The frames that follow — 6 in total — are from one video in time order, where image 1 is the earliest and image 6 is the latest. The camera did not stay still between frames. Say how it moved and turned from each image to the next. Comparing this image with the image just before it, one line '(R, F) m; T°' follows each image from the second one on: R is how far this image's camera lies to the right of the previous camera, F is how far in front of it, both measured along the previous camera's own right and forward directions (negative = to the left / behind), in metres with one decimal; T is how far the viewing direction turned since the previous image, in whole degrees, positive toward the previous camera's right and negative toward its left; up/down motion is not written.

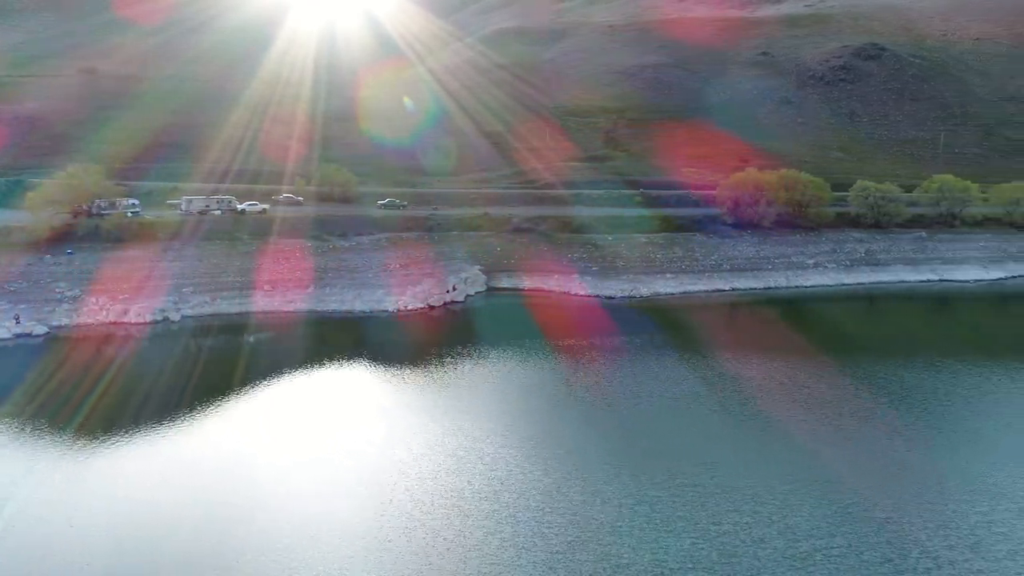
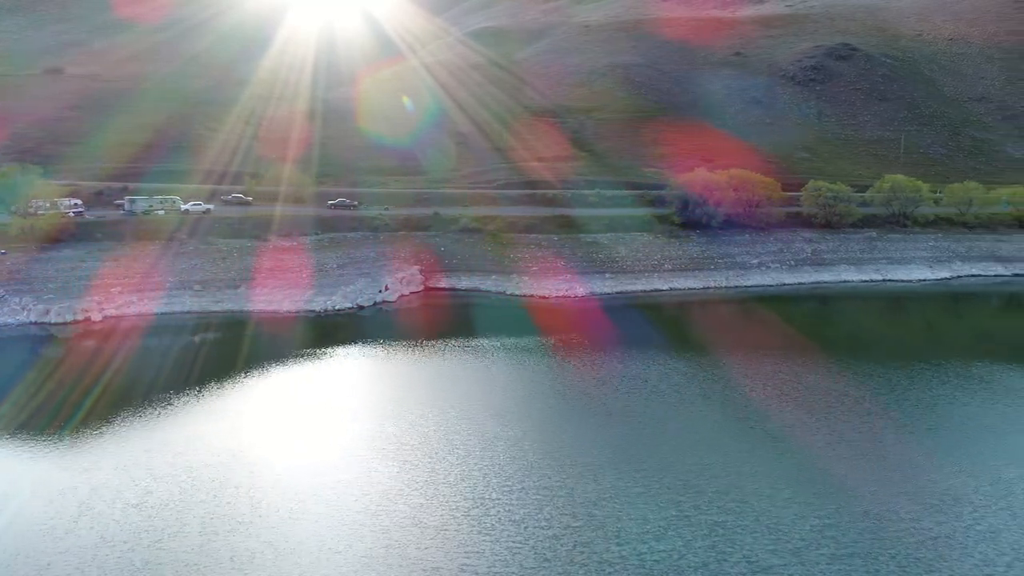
(+4.2, +0.5) m; +1°
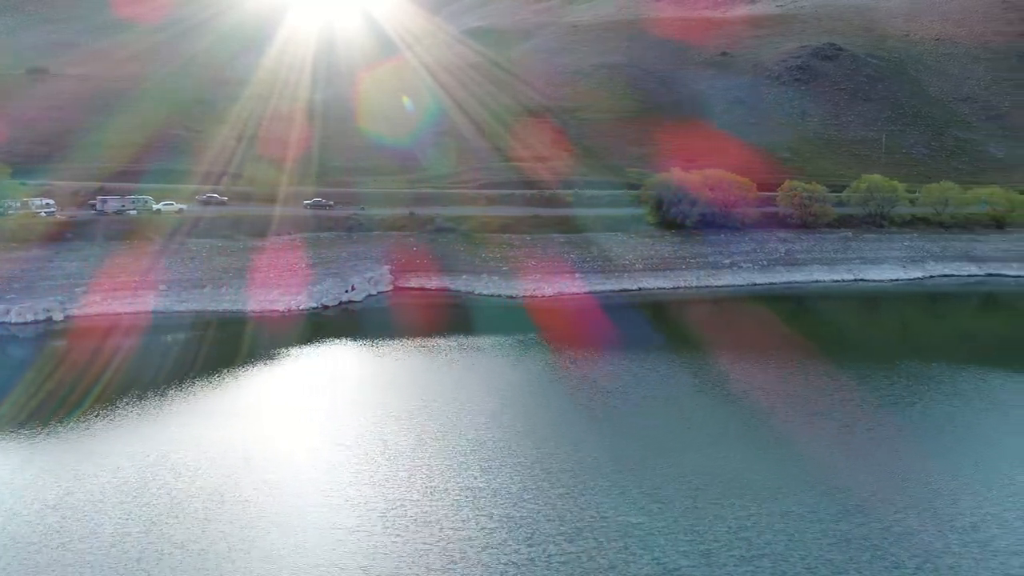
(+2.3, +0.1) m; 0°
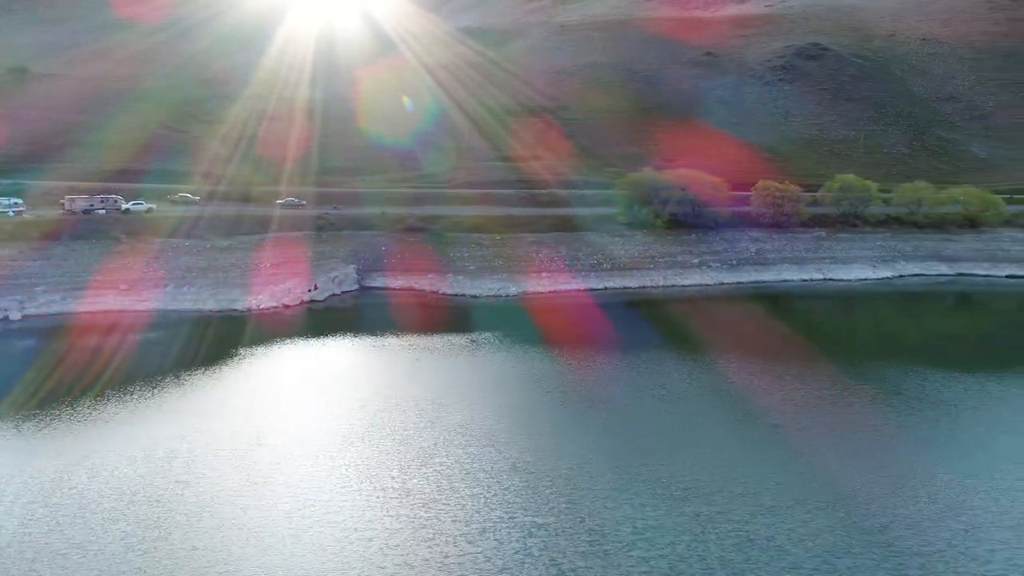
(+2.6, +0.1) m; 0°
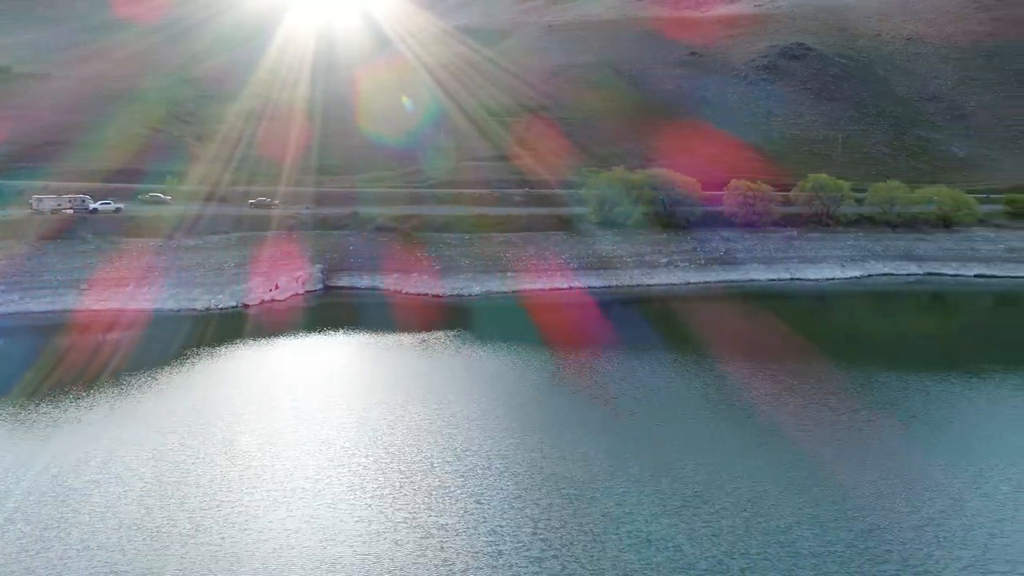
(+2.7, +0.1) m; 0°
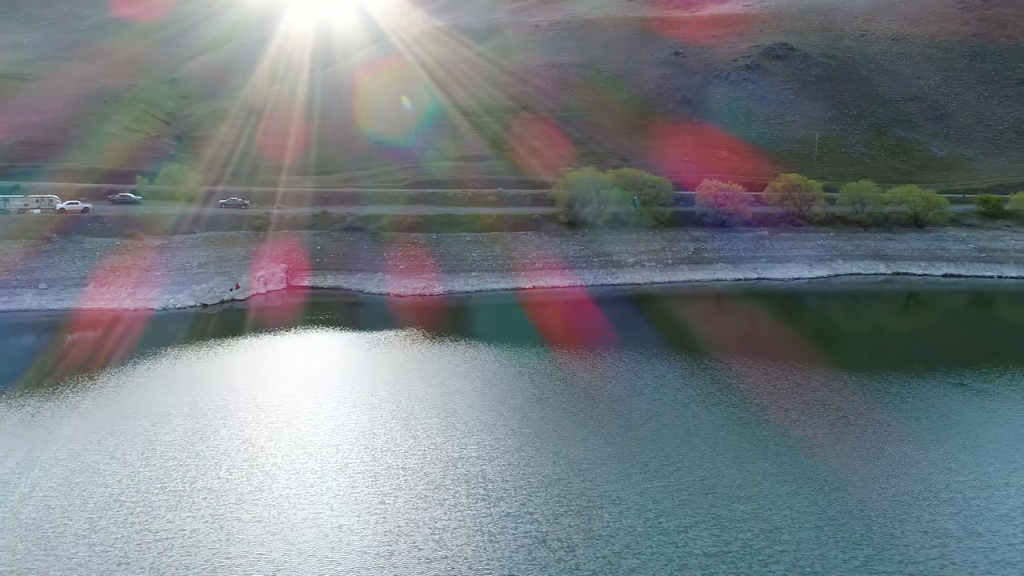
(+2.9, 0.0) m; 0°
